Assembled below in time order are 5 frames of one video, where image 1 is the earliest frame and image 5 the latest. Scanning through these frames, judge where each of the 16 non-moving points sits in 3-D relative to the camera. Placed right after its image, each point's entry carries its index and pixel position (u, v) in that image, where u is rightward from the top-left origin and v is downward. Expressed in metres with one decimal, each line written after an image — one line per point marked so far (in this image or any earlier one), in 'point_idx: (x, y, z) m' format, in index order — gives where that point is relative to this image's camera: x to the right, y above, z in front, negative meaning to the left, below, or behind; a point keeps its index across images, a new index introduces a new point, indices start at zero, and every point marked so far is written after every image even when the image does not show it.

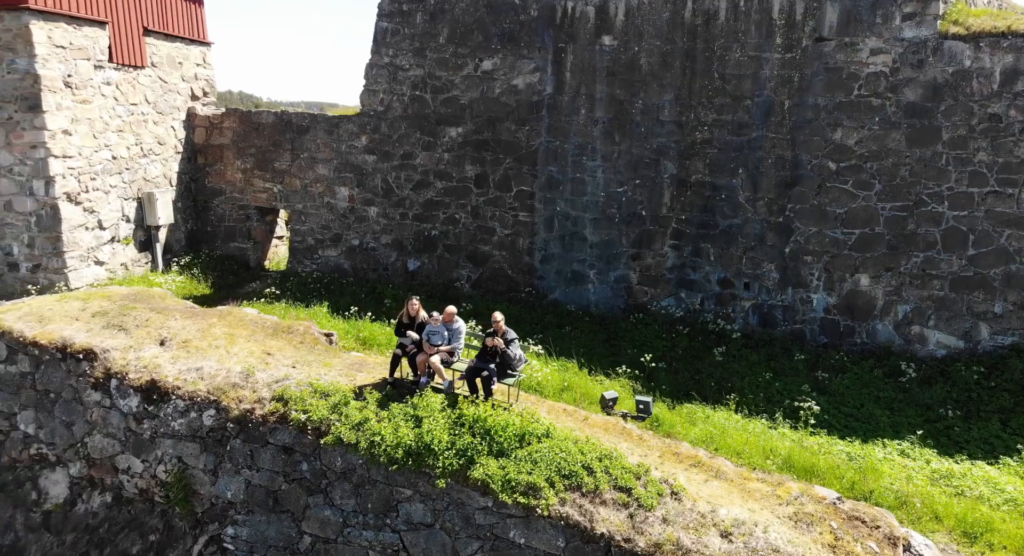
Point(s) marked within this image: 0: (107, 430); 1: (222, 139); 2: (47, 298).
0: (-3.5, -1.3, +5.7) m
1: (-4.5, +2.1, +10.4) m
2: (-4.6, -0.2, +6.7) m
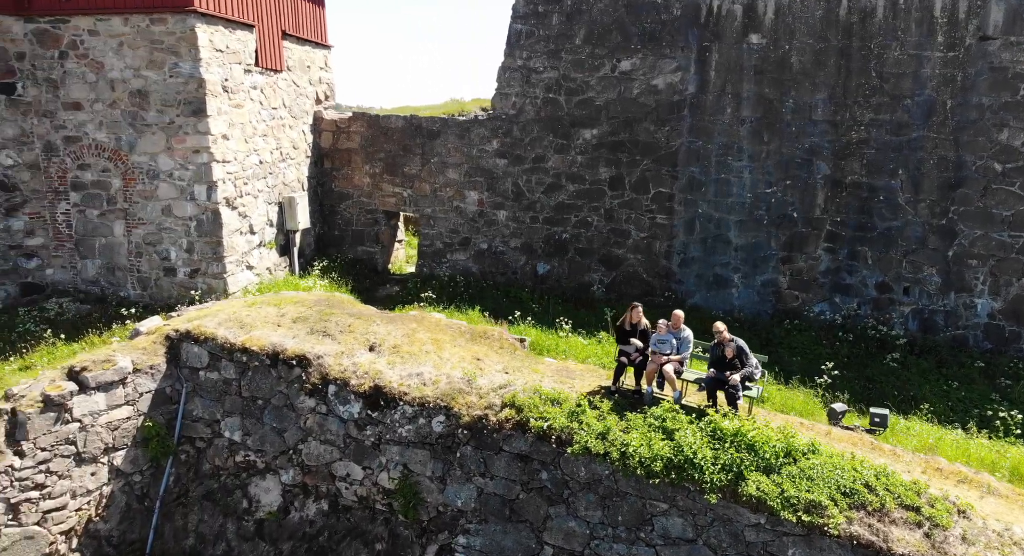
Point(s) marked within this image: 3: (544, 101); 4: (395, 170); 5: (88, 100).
0: (-1.6, -1.3, +5.6) m
1: (-2.5, +2.0, +10.4) m
2: (-2.7, -0.3, +6.7) m
3: (+0.4, +2.5, +9.5) m
4: (-1.8, +1.6, +10.2) m
5: (-5.0, +2.1, +8.0) m
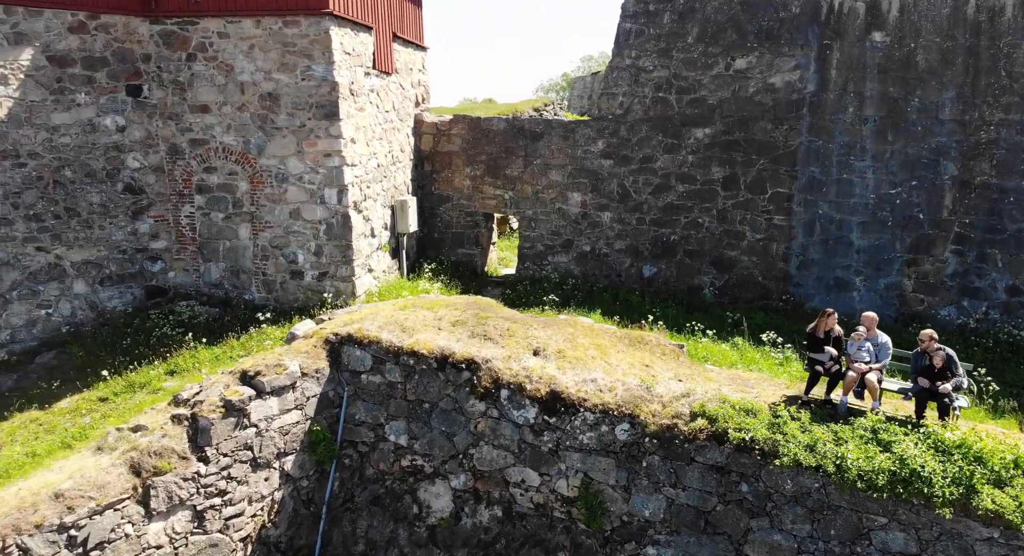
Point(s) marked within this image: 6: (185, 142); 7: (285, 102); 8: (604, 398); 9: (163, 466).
0: (-0.1, -1.4, +5.5) m
1: (-1.0, +2.0, +10.3) m
2: (-1.2, -0.3, +6.6) m
3: (+2.0, +2.5, +9.3) m
4: (-0.2, +1.6, +10.1) m
5: (-3.5, +2.1, +8.0) m
6: (-3.9, +1.6, +8.1) m
7: (-2.6, +2.0, +7.9) m
8: (+0.7, -0.9, +5.3) m
9: (-2.6, -1.4, +5.1) m
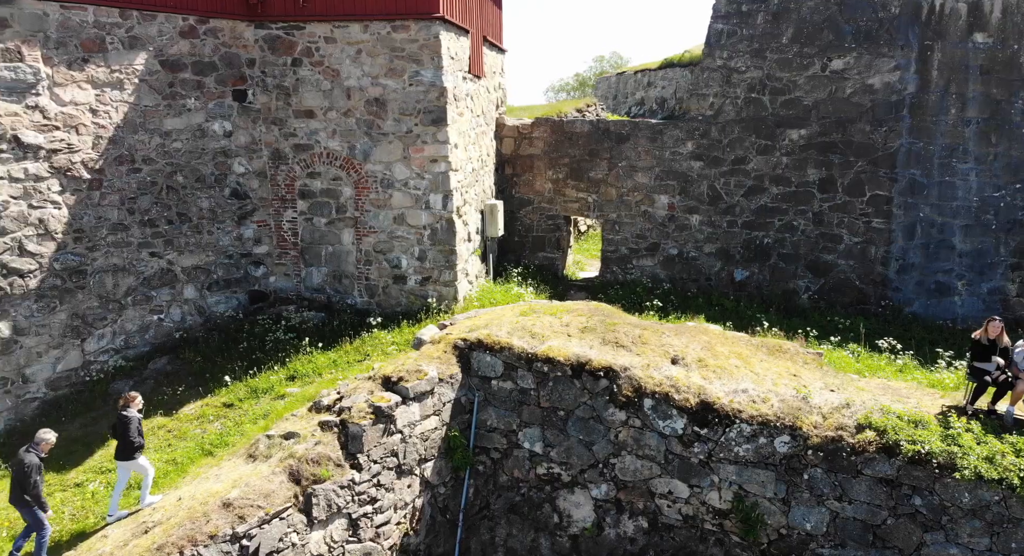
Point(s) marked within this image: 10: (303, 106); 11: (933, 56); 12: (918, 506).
0: (+1.1, -1.4, +5.5) m
1: (+0.3, +2.0, +10.2) m
2: (0.0, -0.4, +6.6) m
3: (+3.2, +2.4, +9.2) m
4: (+1.0, +1.5, +10.1) m
5: (-2.2, +2.0, +7.9) m
6: (-2.7, +1.6, +8.1) m
7: (-1.4, +2.0, +7.8) m
8: (+1.9, -1.0, +5.2) m
9: (-1.4, -1.5, +5.1) m
10: (-2.5, +2.0, +8.0) m
11: (+5.4, +2.8, +8.6) m
12: (+2.9, -1.6, +4.8) m
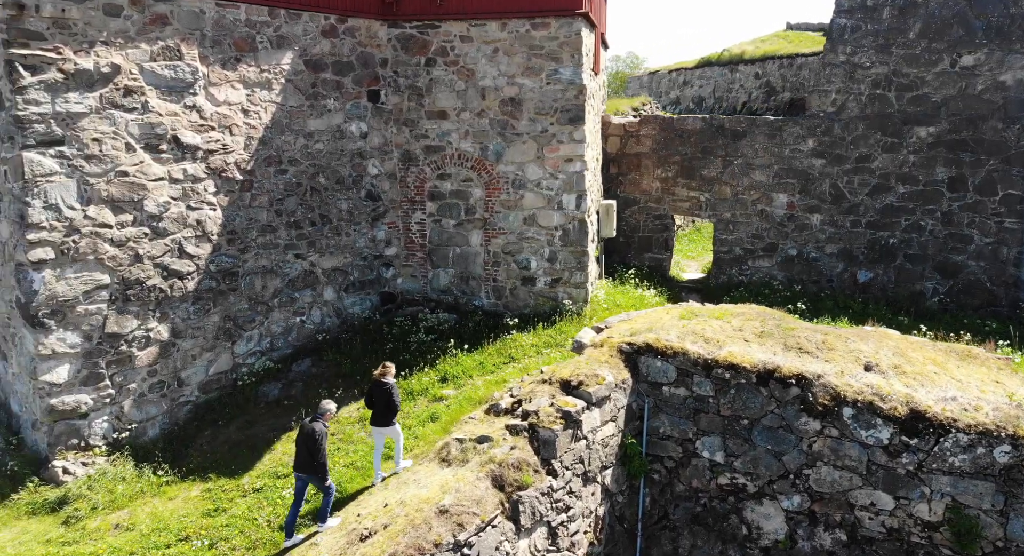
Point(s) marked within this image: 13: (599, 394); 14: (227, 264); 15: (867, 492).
0: (+2.6, -1.4, +5.3) m
1: (+1.9, +1.9, +10.1) m
2: (+1.6, -0.4, +6.4) m
3: (+4.8, +2.4, +9.0) m
4: (+2.6, +1.5, +9.9) m
5: (-0.7, +2.0, +7.8) m
6: (-1.1, +1.5, +8.0) m
7: (+0.2, +2.0, +7.7) m
8: (+3.4, -1.0, +5.0) m
9: (+0.1, -1.5, +5.0) m
10: (-0.9, +2.0, +7.9) m
11: (+6.9, +2.8, +8.3) m
12: (+4.4, -1.6, +4.6) m
13: (+0.7, -1.0, +5.6) m
14: (-2.9, +0.1, +6.8) m
15: (+2.8, -1.7, +5.3) m
